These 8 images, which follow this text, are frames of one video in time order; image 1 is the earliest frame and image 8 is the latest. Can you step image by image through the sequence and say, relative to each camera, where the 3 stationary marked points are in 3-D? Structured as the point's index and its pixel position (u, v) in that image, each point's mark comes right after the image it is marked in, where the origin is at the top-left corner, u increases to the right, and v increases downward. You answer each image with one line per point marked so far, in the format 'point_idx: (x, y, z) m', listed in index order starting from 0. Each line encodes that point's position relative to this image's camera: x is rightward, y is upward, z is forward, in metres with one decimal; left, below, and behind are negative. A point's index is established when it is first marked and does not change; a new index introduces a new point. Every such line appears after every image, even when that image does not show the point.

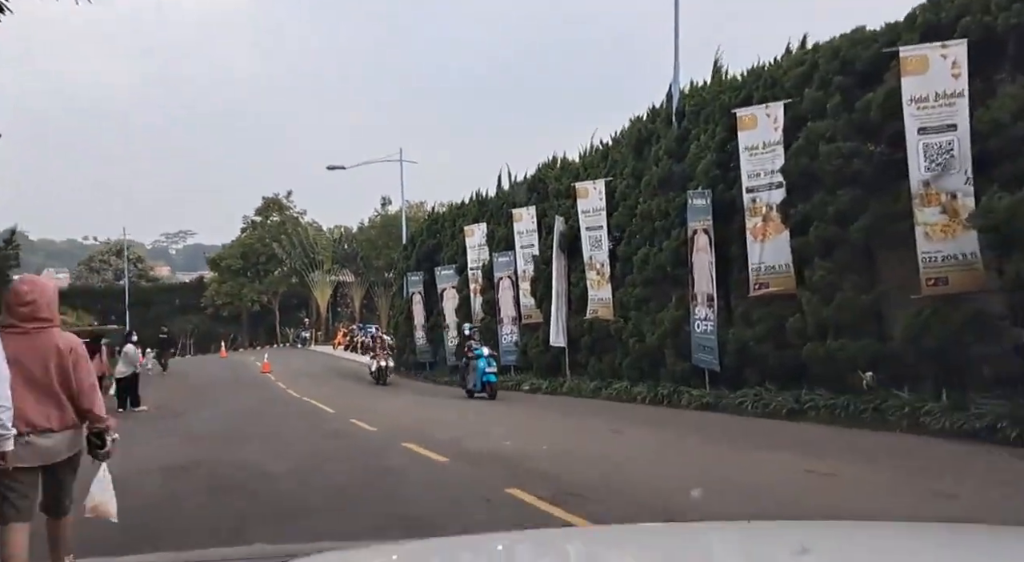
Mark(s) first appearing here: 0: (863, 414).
0: (+5.1, -1.9, +12.4) m
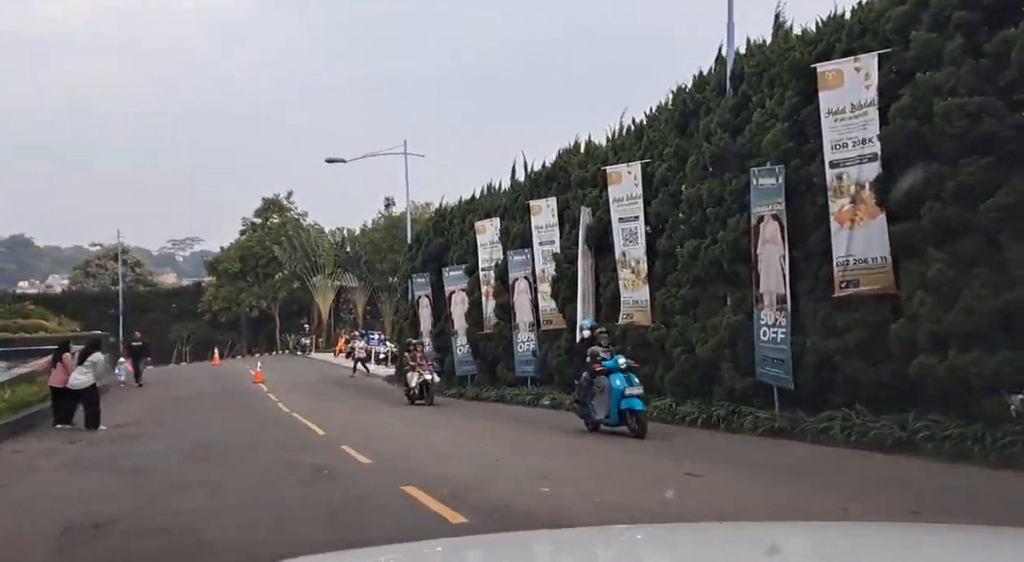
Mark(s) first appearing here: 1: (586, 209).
0: (+5.5, -1.9, +9.5) m
1: (+1.7, +1.7, +19.4) m
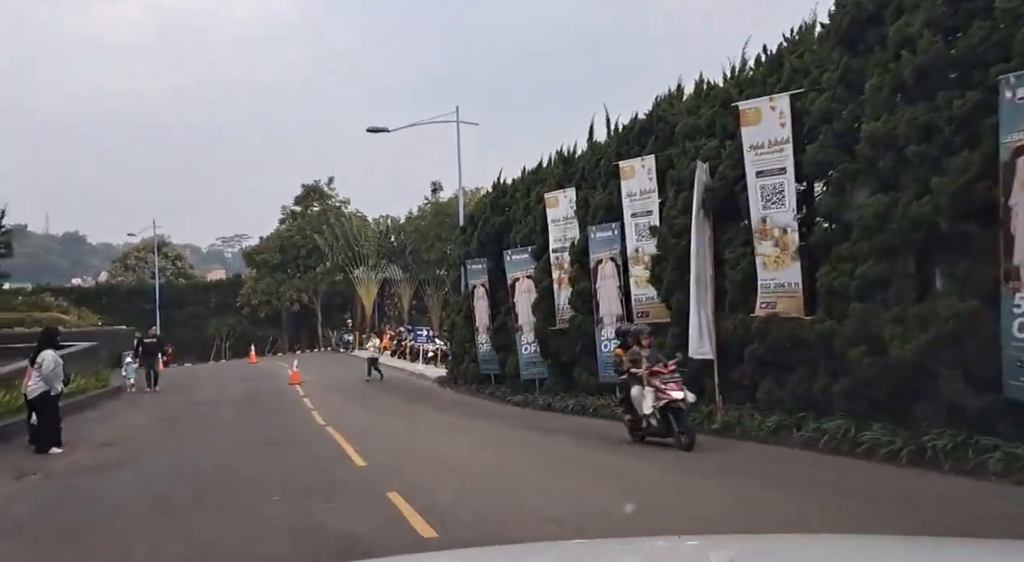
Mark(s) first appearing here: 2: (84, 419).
0: (+6.6, -1.5, +4.8) m
1: (+3.3, +2.0, +14.9) m
2: (-9.3, -3.0, +18.5) m
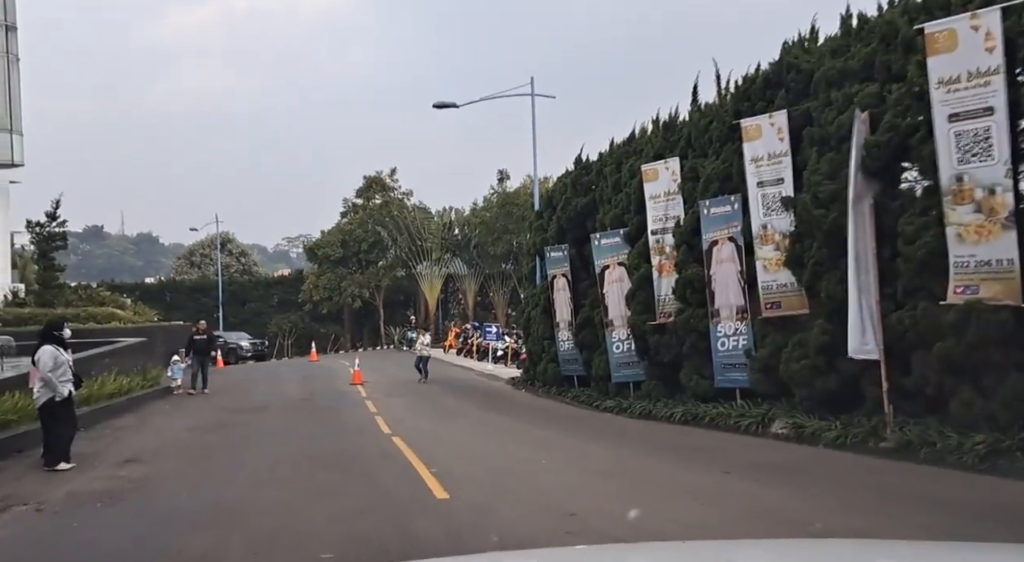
0: (+7.5, -1.3, +1.5) m
1: (+4.9, +2.3, +11.8) m
2: (-7.4, -2.8, +16.3) m
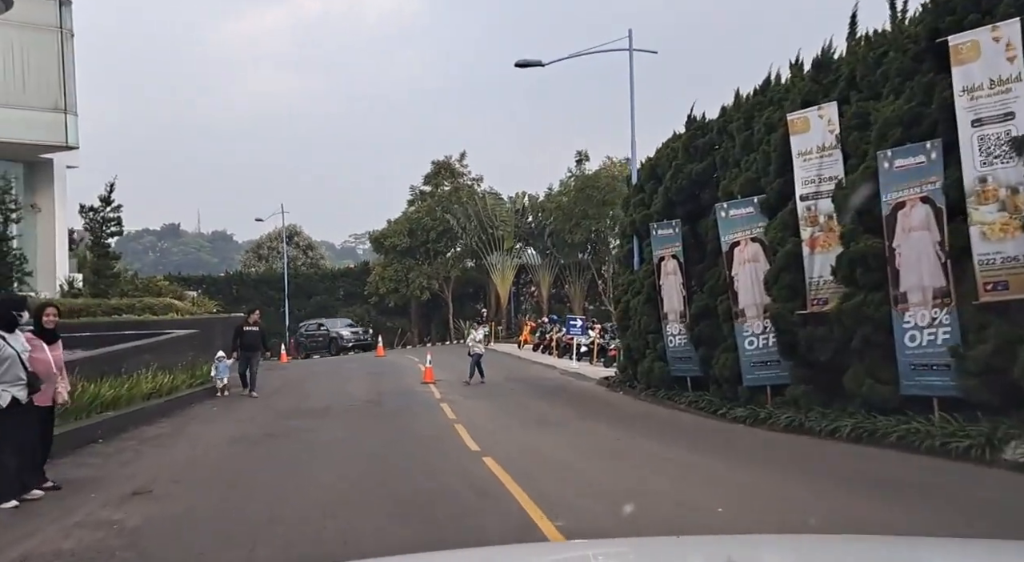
0: (+8.1, -1.0, -2.5) m
1: (+6.3, +2.6, +8.0) m
2: (-5.6, -2.4, +13.4) m
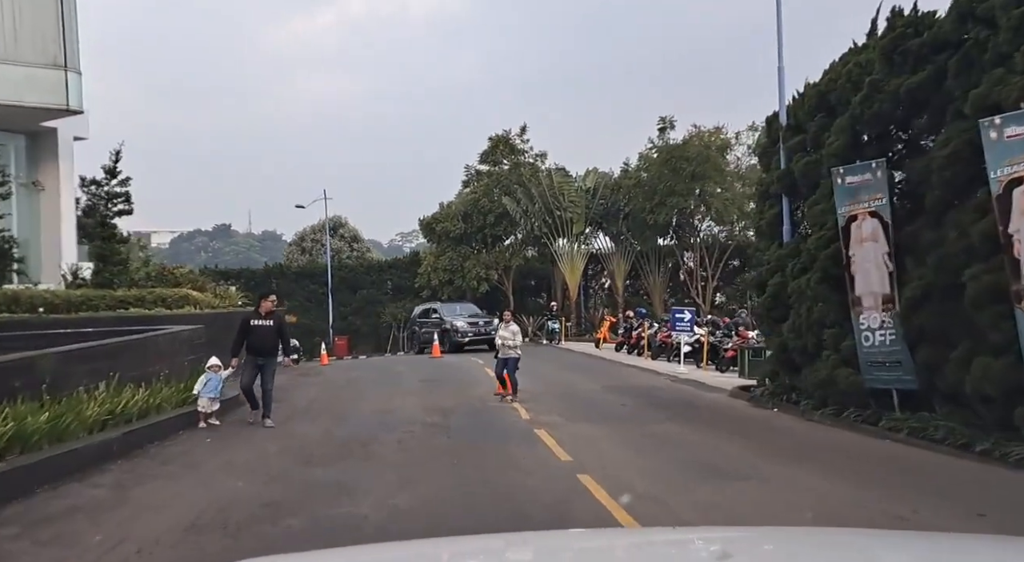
0: (+8.9, -0.5, -8.9) m
1: (+7.6, +3.1, +1.6) m
2: (-4.0, -2.0, +7.7) m
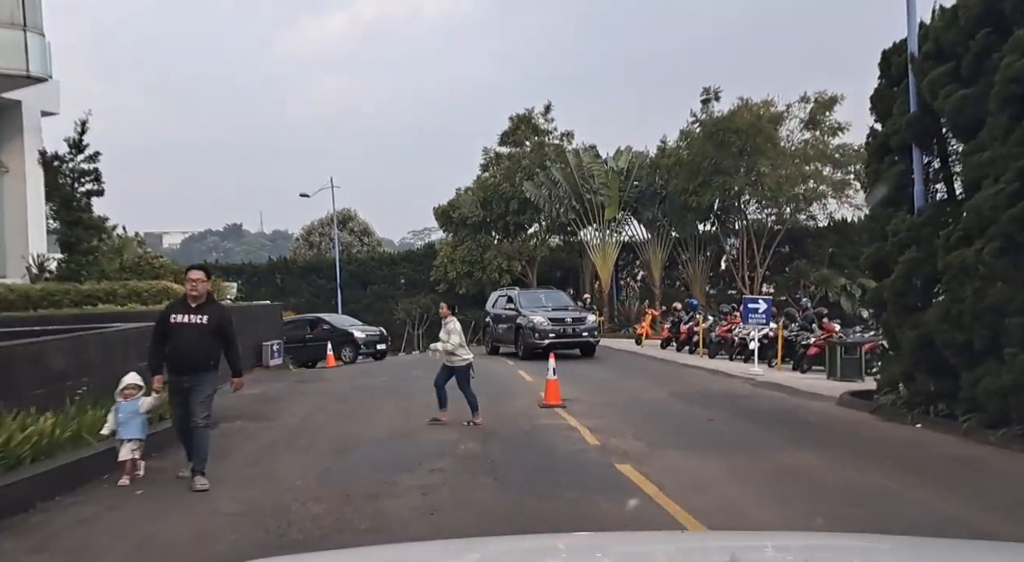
0: (+9.4, -0.2, -13.1) m
1: (+8.2, +3.5, -2.6) m
2: (-3.2, -1.8, +3.7) m
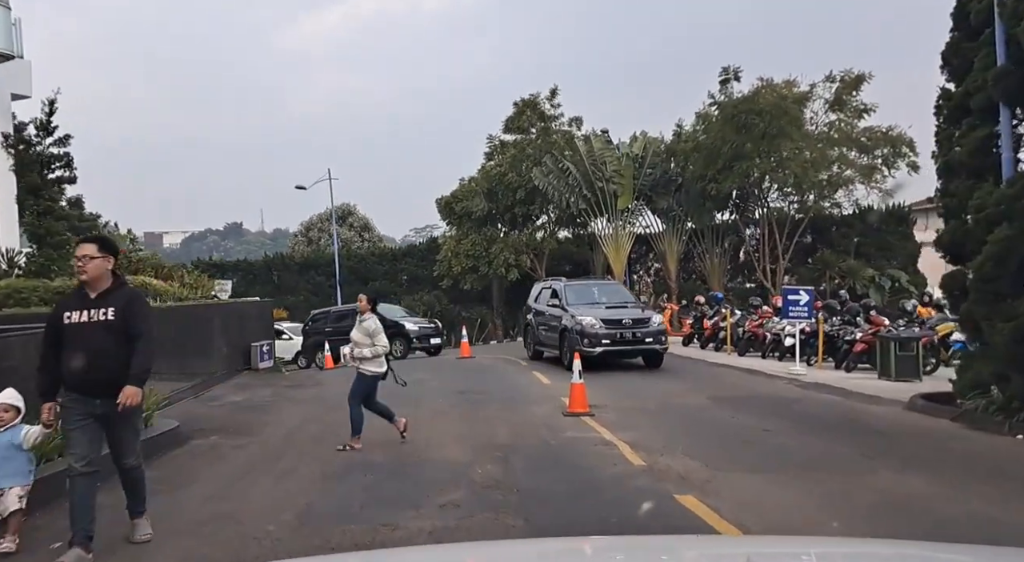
0: (+9.6, 0.0, -15.2) m
1: (+8.4, +3.7, -4.7) m
2: (-3.0, -1.6, +1.6) m
